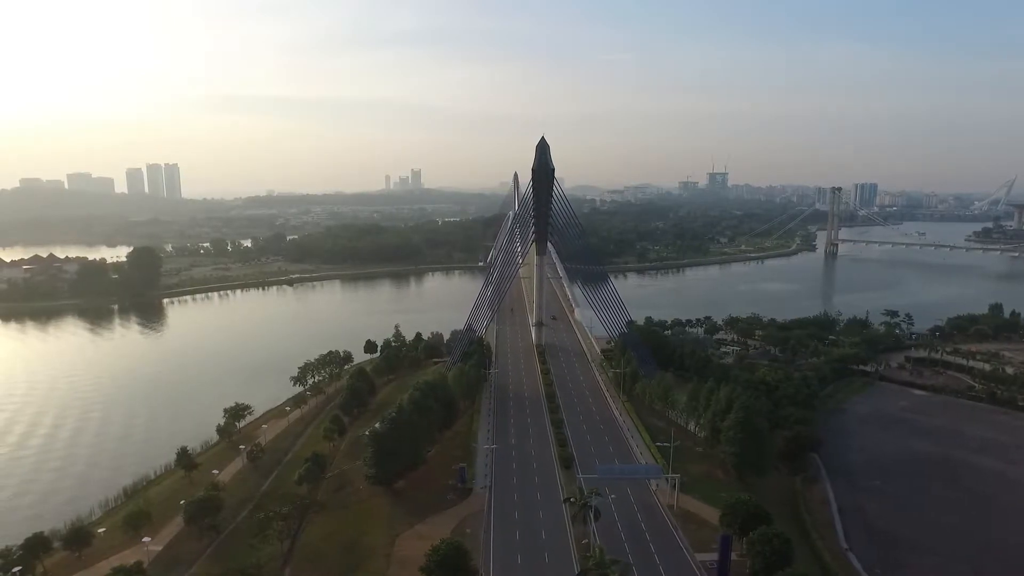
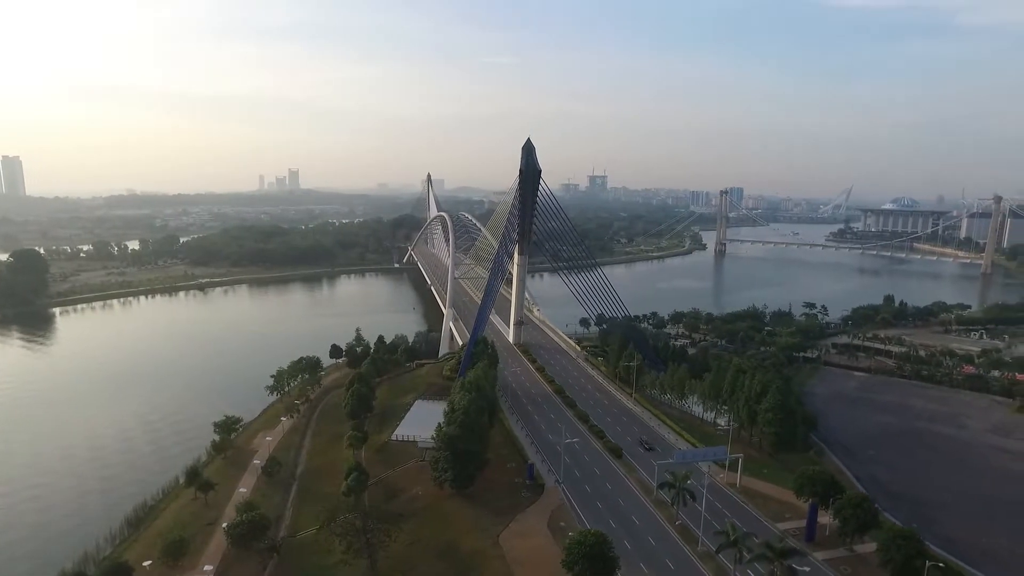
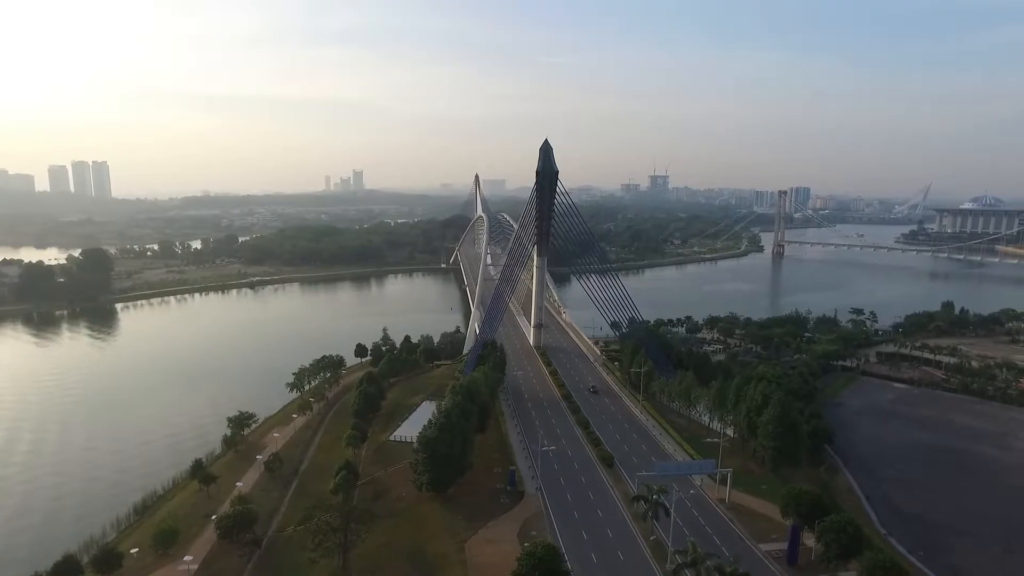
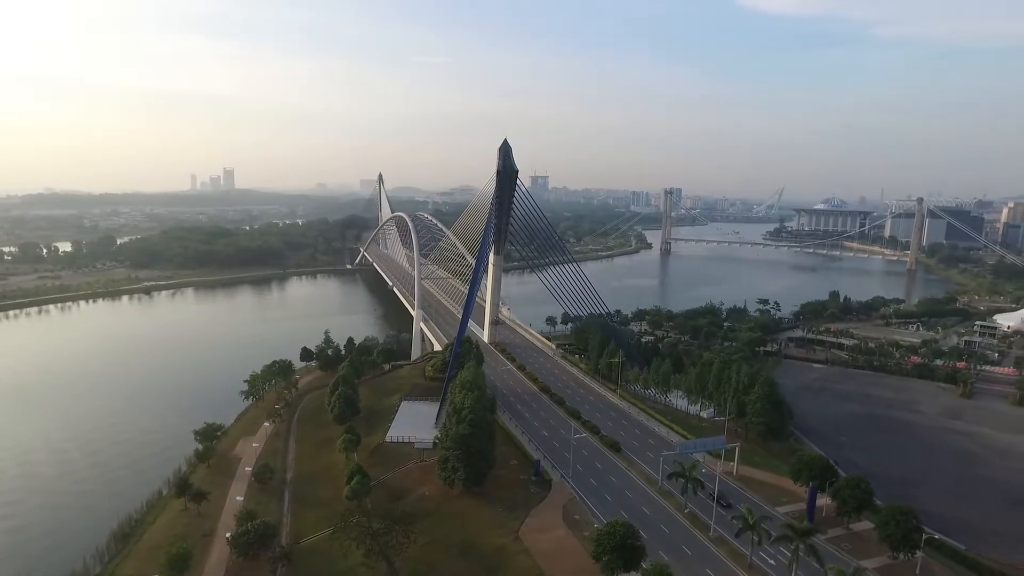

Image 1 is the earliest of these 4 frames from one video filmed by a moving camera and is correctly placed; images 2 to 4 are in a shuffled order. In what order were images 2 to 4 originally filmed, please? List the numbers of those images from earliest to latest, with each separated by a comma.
3, 2, 4
